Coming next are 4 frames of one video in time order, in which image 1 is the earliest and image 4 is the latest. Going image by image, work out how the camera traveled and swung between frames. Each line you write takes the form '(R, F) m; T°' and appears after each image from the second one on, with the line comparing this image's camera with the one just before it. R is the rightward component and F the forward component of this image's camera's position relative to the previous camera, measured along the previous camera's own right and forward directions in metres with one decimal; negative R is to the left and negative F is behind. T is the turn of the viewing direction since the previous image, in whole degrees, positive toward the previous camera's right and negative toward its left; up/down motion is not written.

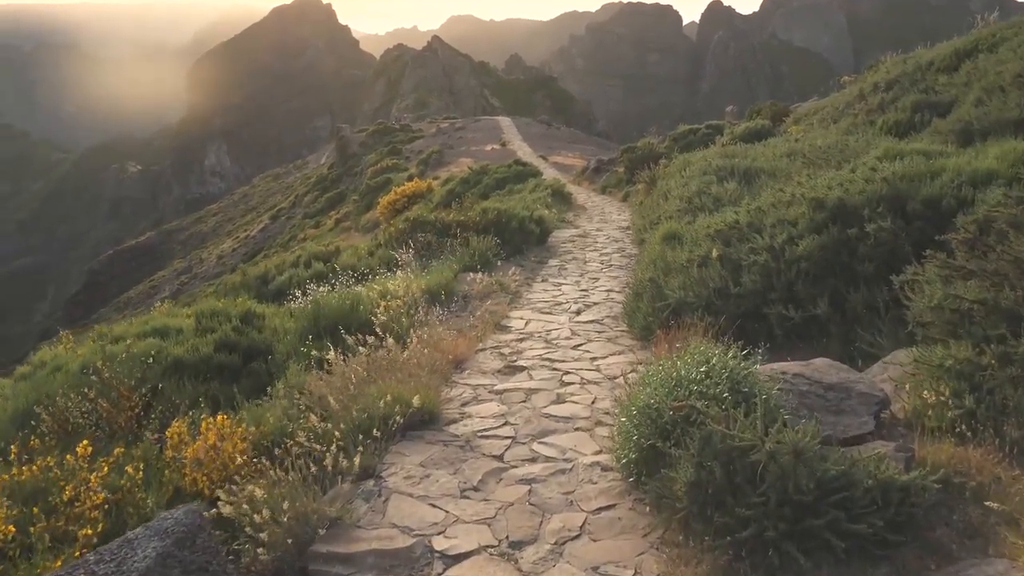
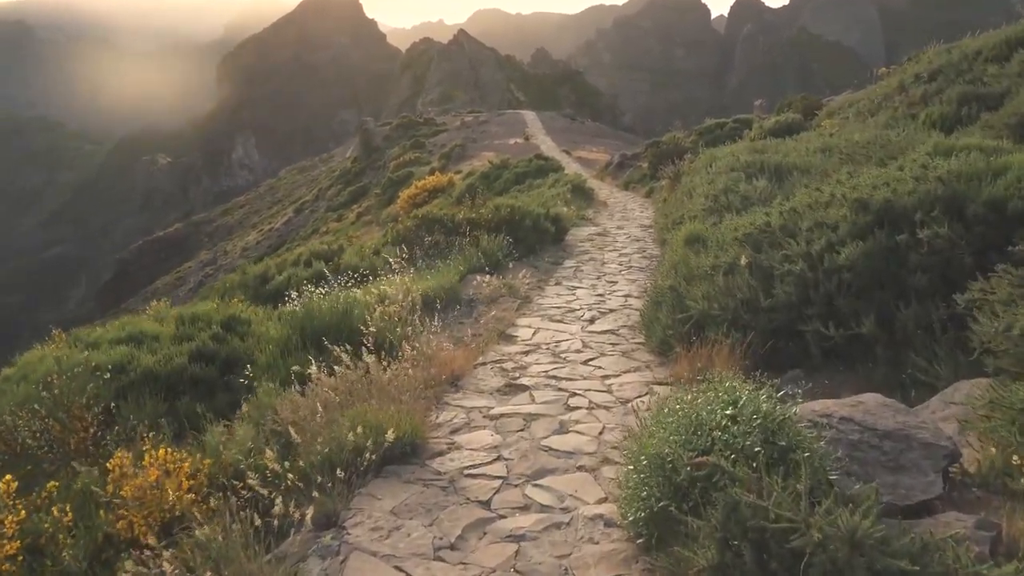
(+0.2, +0.7) m; -2°
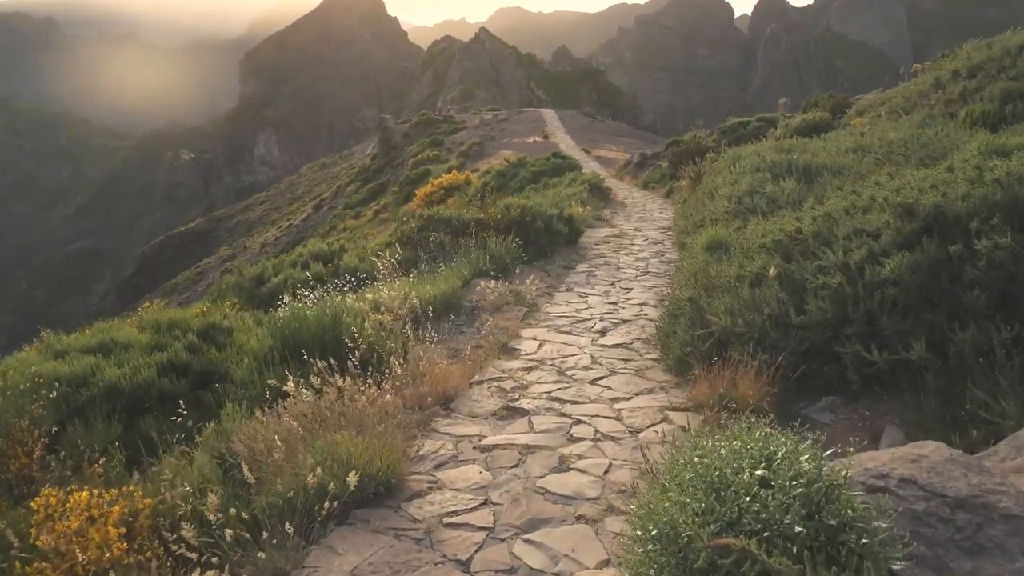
(+0.1, +0.6) m; -2°
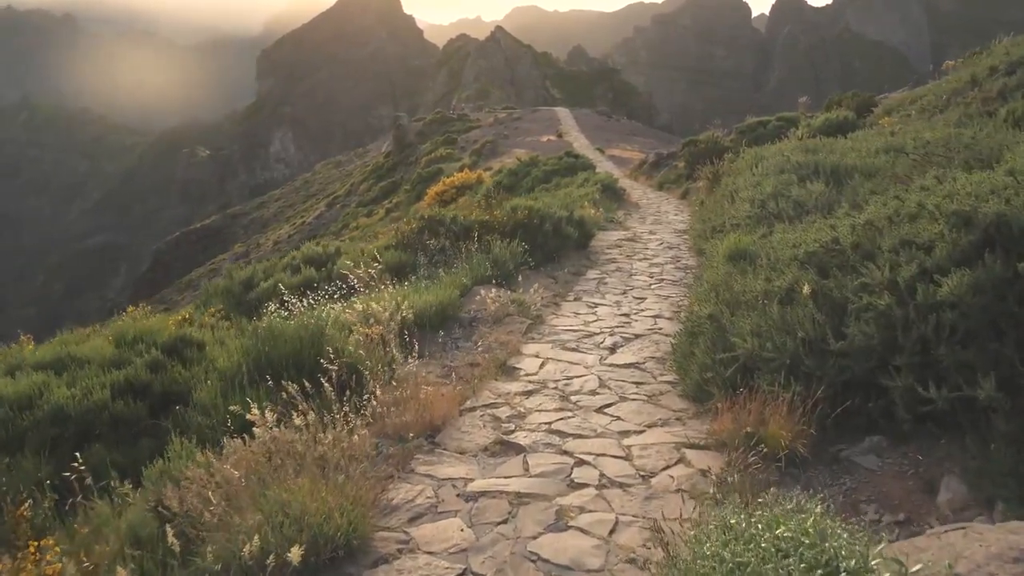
(+0.1, +0.7) m; -1°
